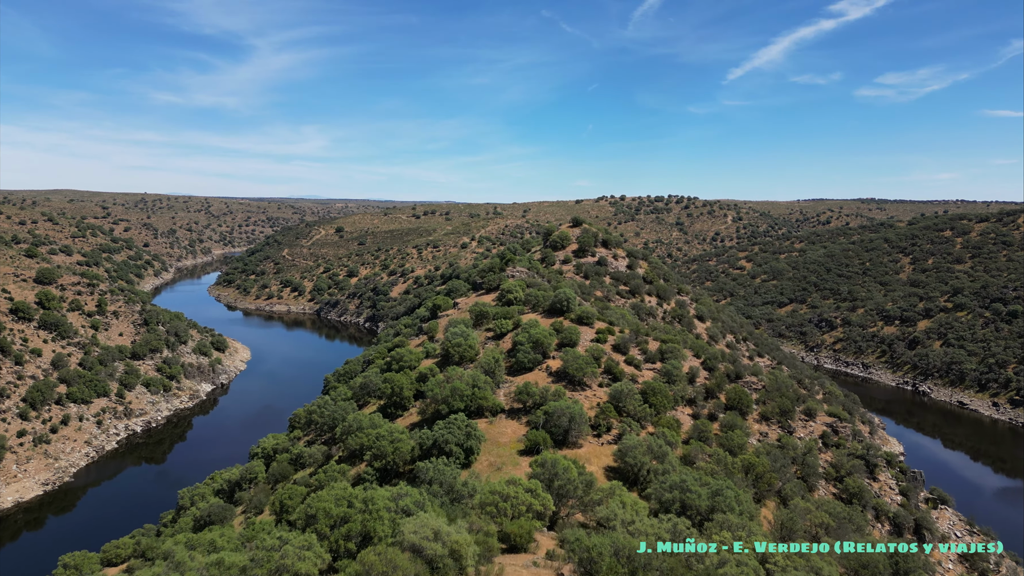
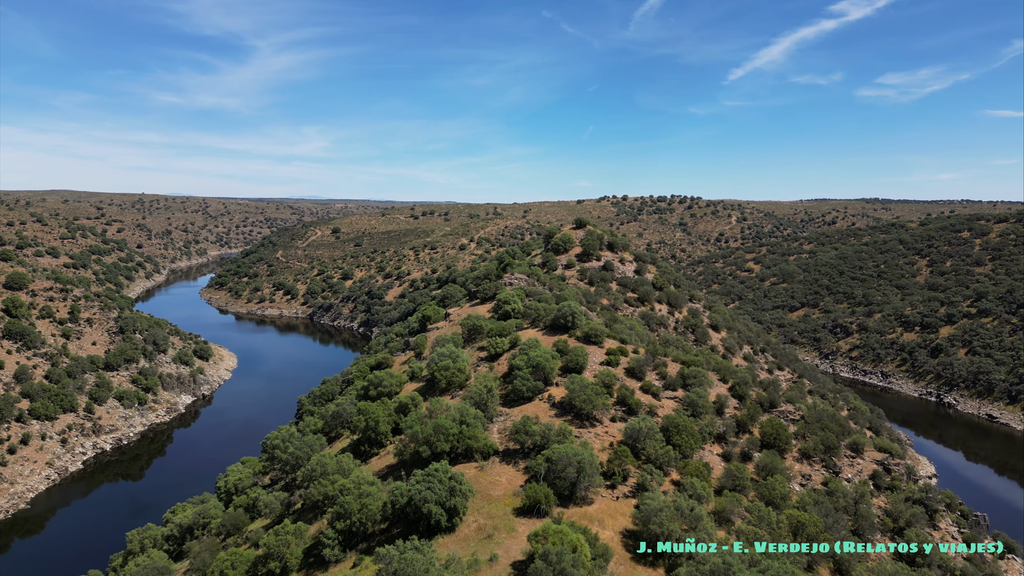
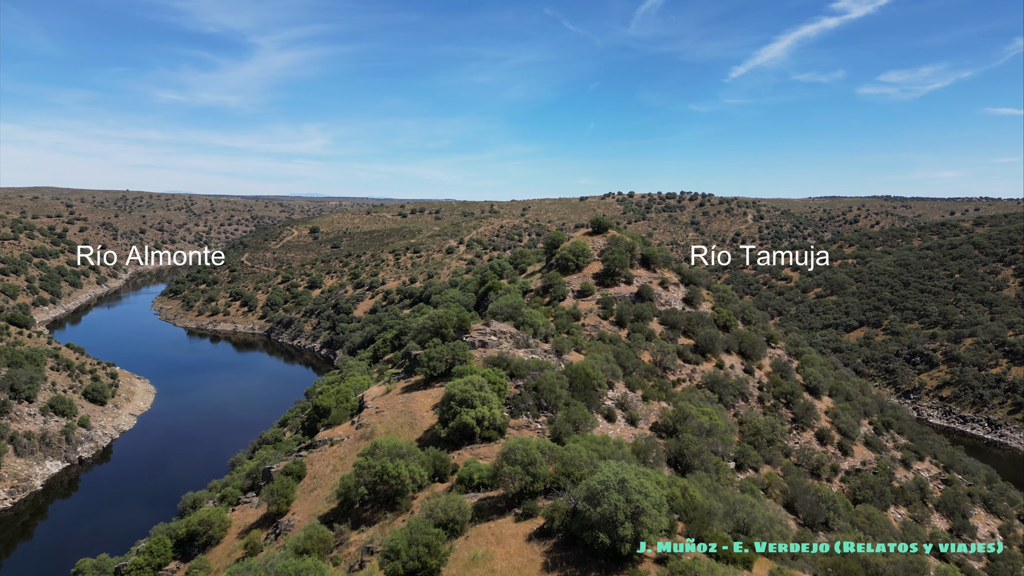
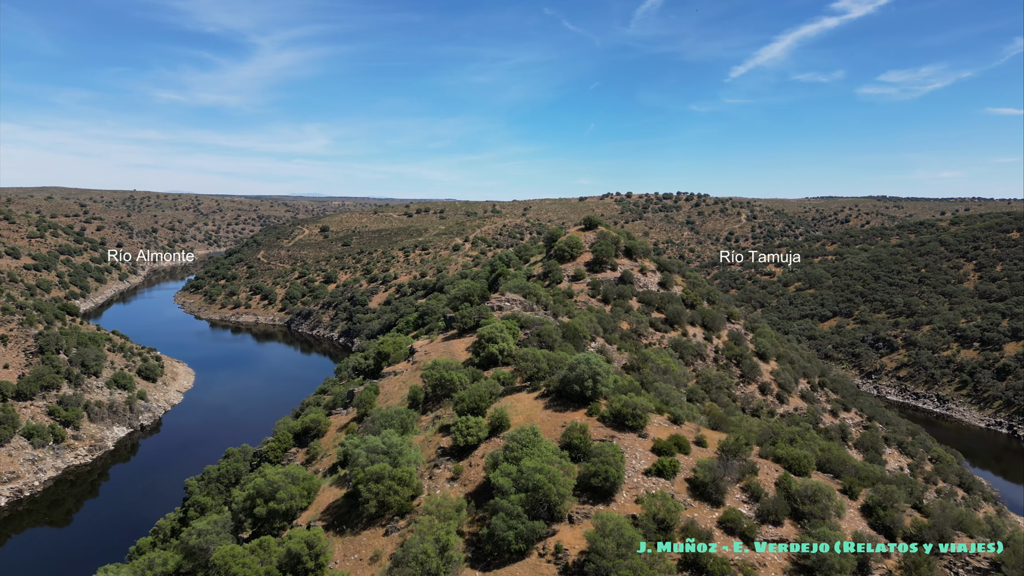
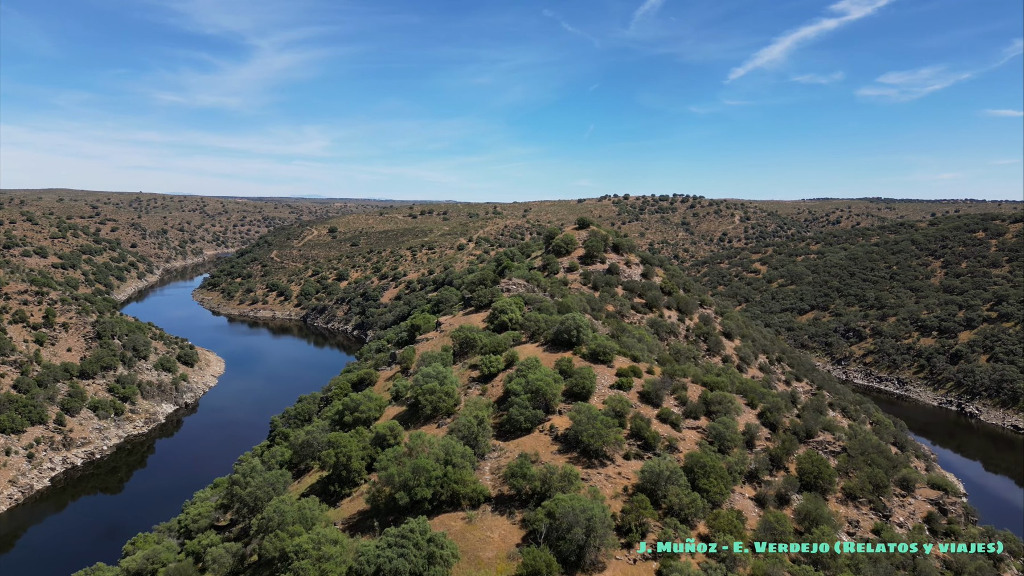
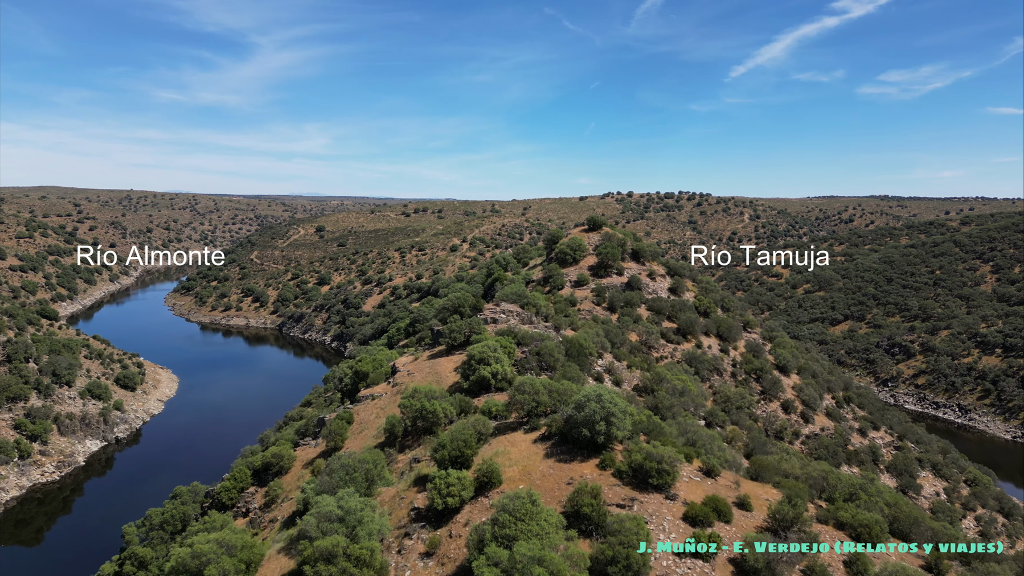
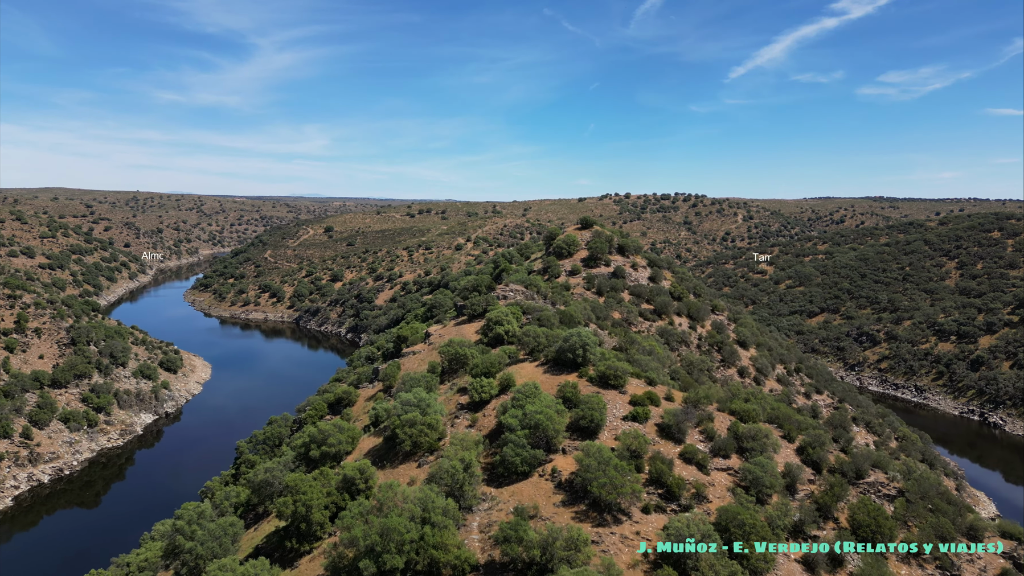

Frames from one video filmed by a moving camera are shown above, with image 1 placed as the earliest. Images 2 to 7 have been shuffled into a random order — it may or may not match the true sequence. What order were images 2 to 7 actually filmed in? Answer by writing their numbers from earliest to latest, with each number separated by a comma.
2, 5, 7, 4, 6, 3
